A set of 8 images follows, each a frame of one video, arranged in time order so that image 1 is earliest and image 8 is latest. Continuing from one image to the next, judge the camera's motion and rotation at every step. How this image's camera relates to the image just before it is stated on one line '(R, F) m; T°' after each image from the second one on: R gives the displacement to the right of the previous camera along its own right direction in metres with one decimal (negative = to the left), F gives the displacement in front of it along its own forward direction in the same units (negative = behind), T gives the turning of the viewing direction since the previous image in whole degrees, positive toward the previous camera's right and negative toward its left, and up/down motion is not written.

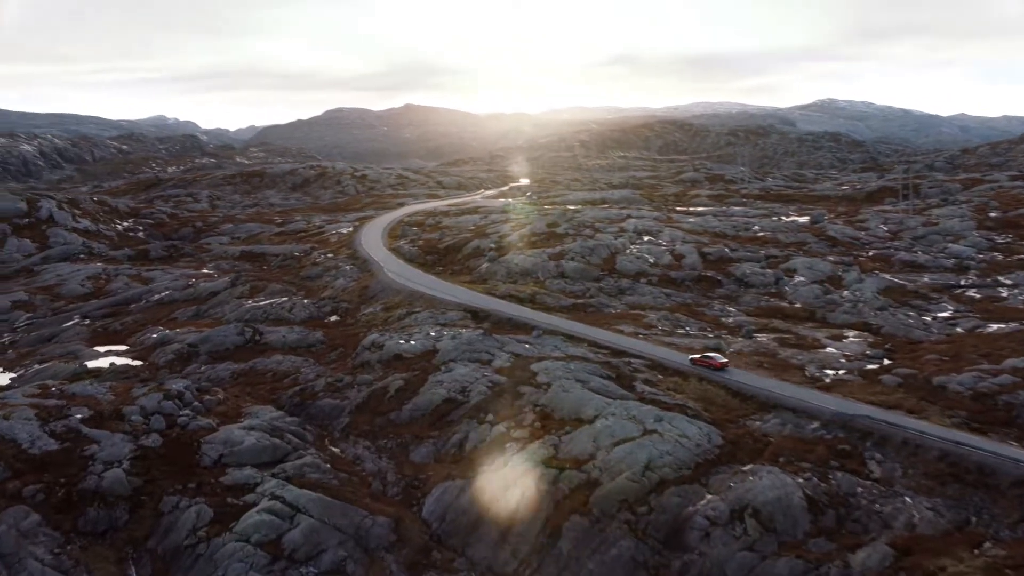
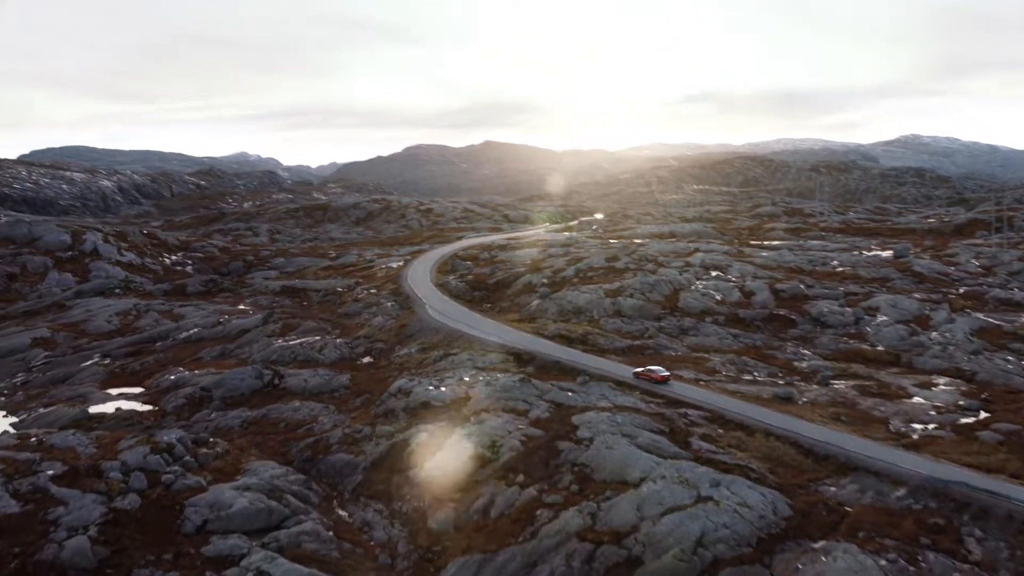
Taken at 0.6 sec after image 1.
(+1.9, +4.9) m; -6°
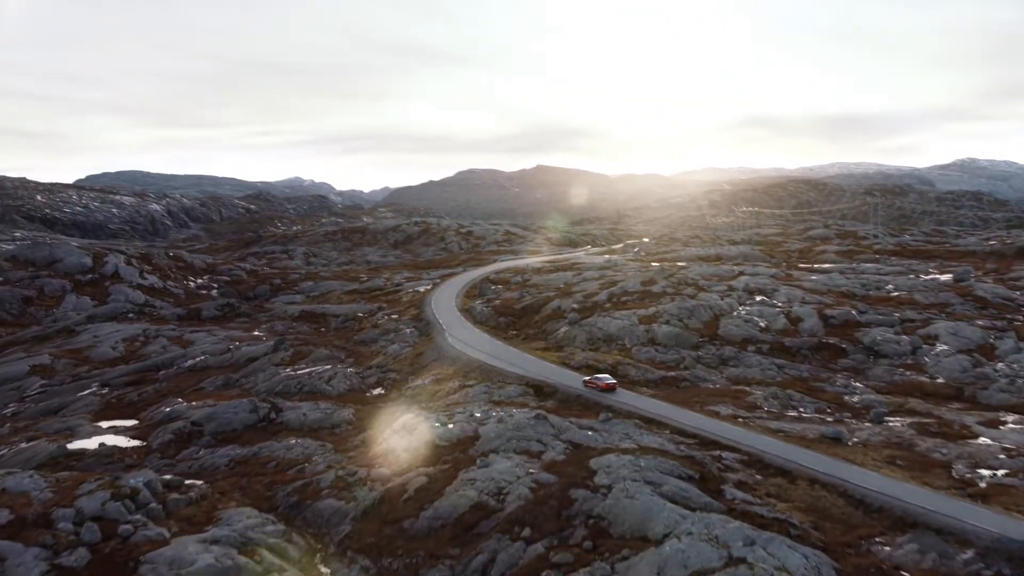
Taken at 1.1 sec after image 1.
(+2.4, +3.9) m; -4°
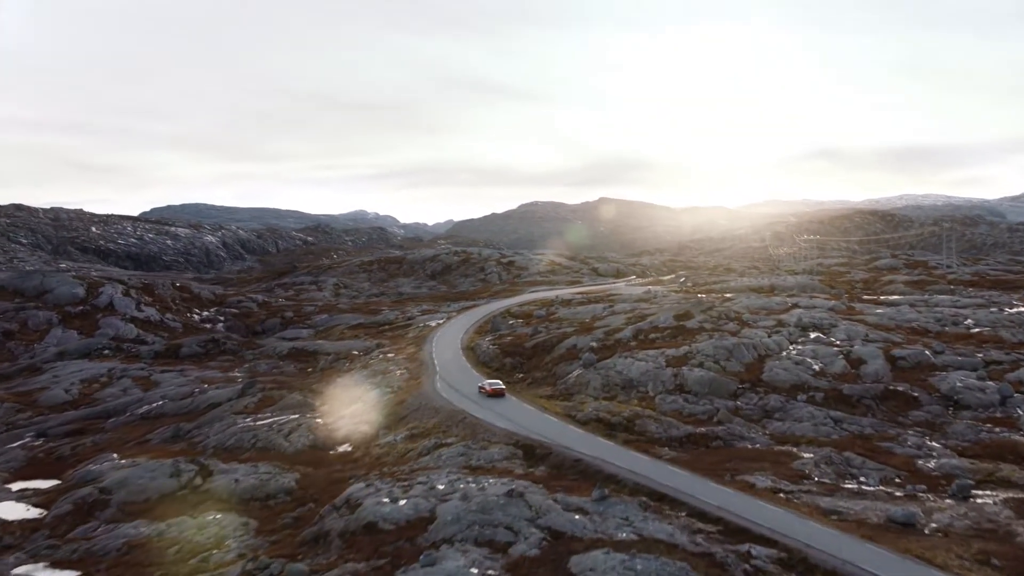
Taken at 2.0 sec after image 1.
(+5.4, +9.5) m; -5°
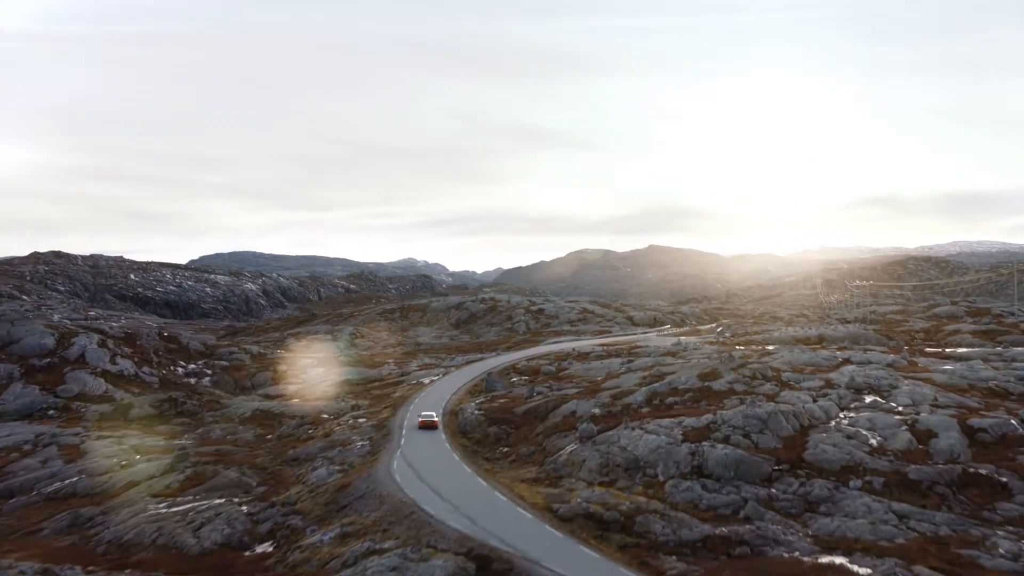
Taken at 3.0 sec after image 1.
(+5.7, +10.1) m; -4°
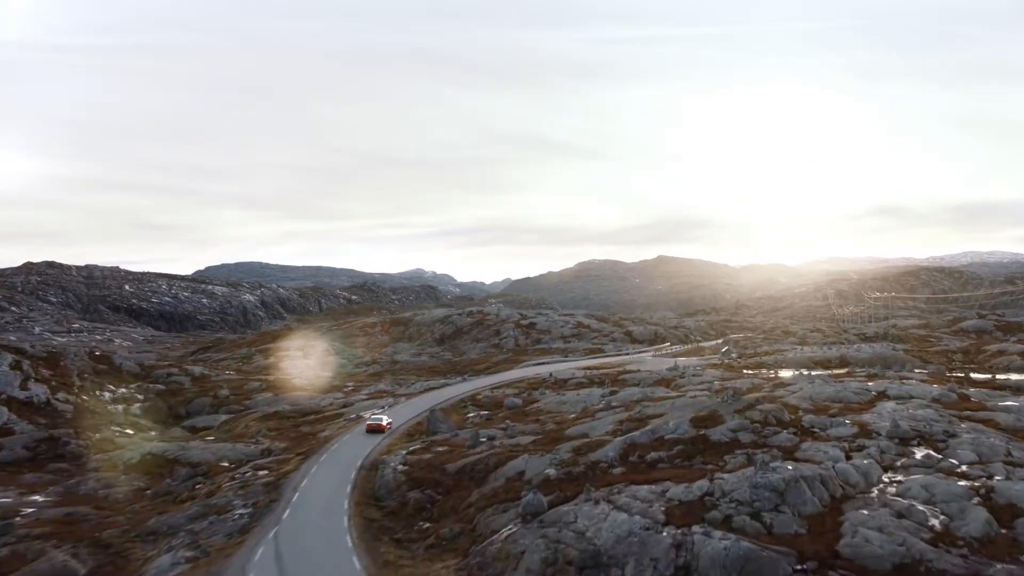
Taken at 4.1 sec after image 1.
(+5.3, +12.9) m; -1°
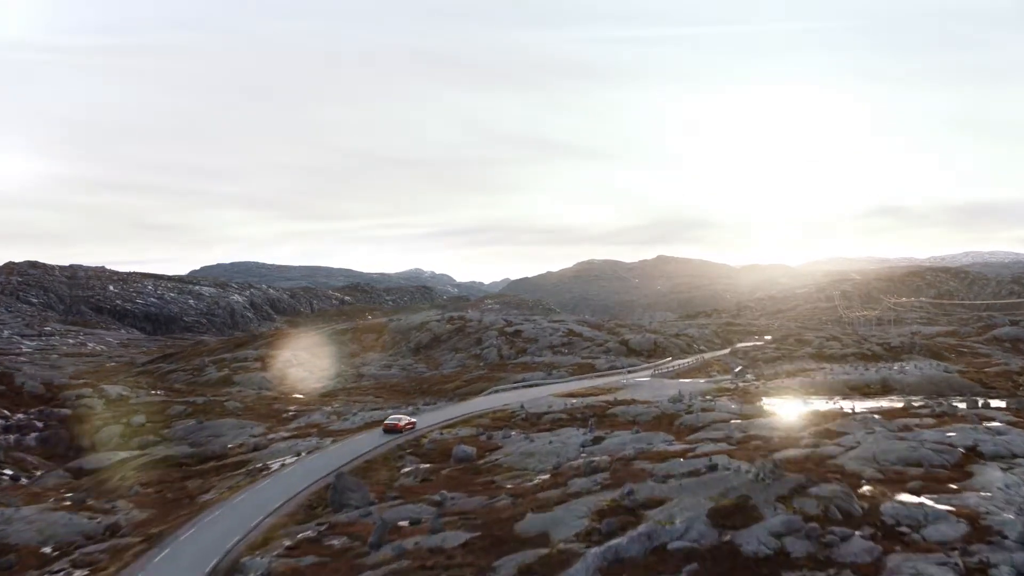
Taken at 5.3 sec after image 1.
(+3.7, +14.8) m; 0°
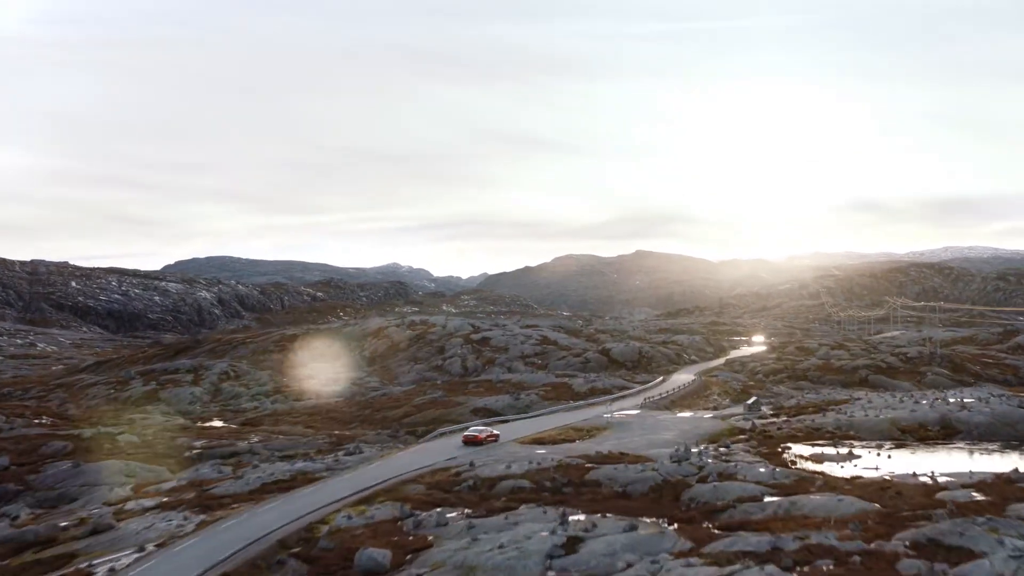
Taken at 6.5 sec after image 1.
(+2.6, +15.1) m; +2°
